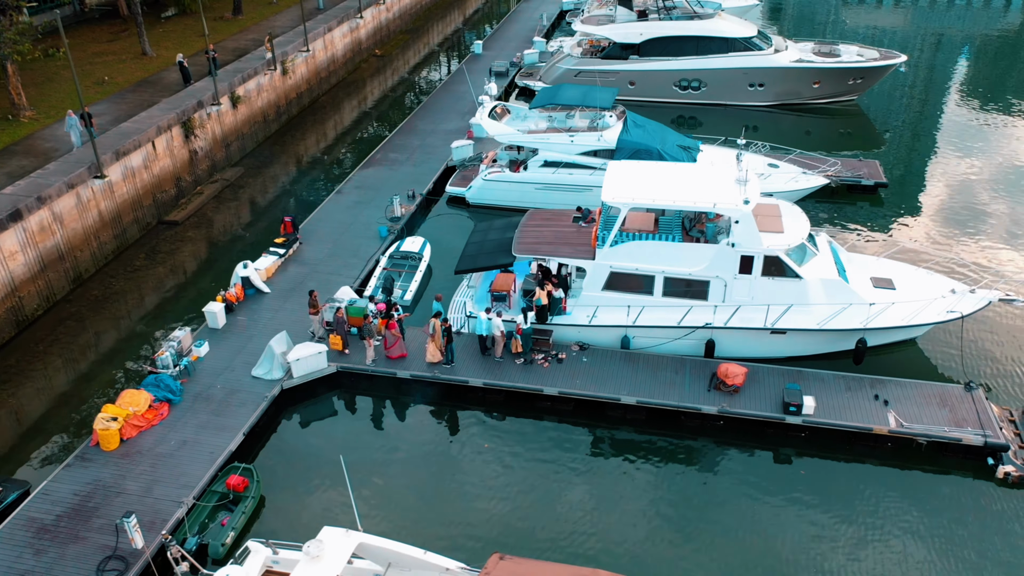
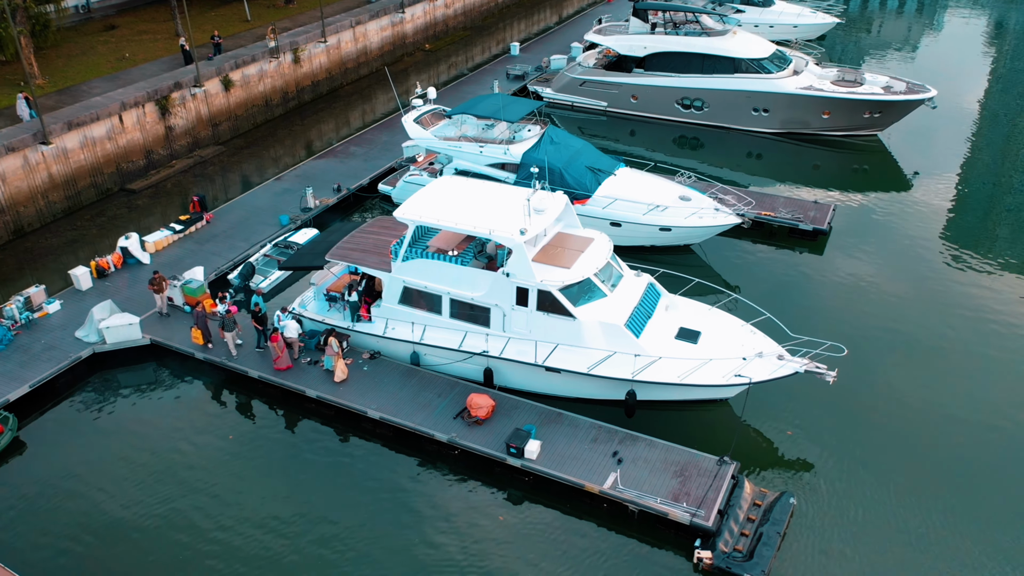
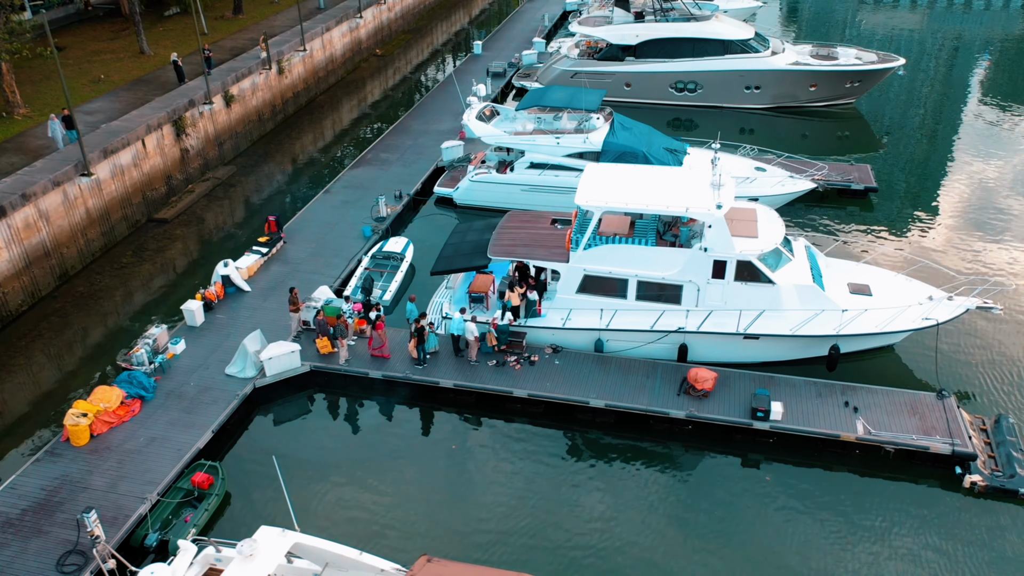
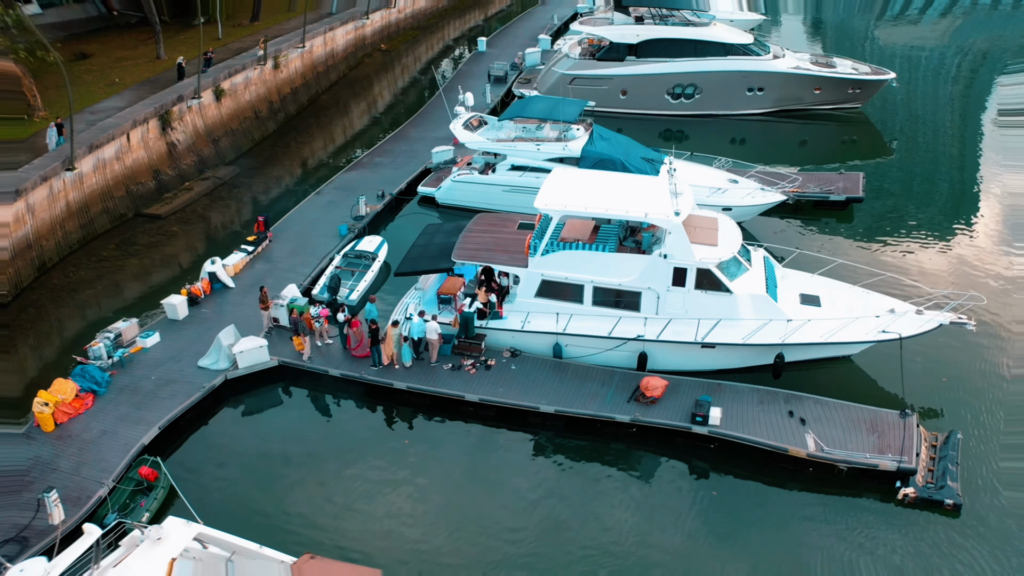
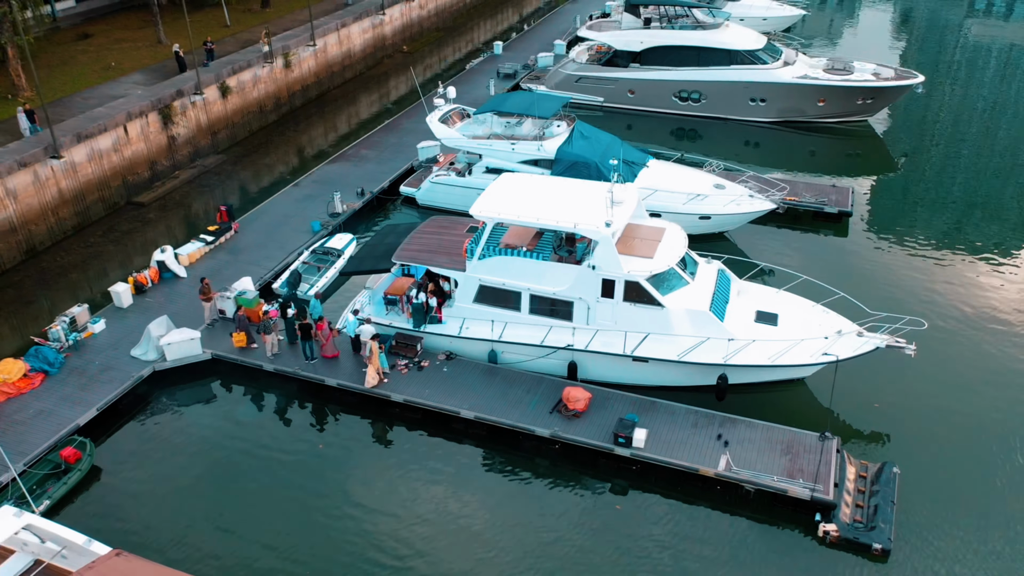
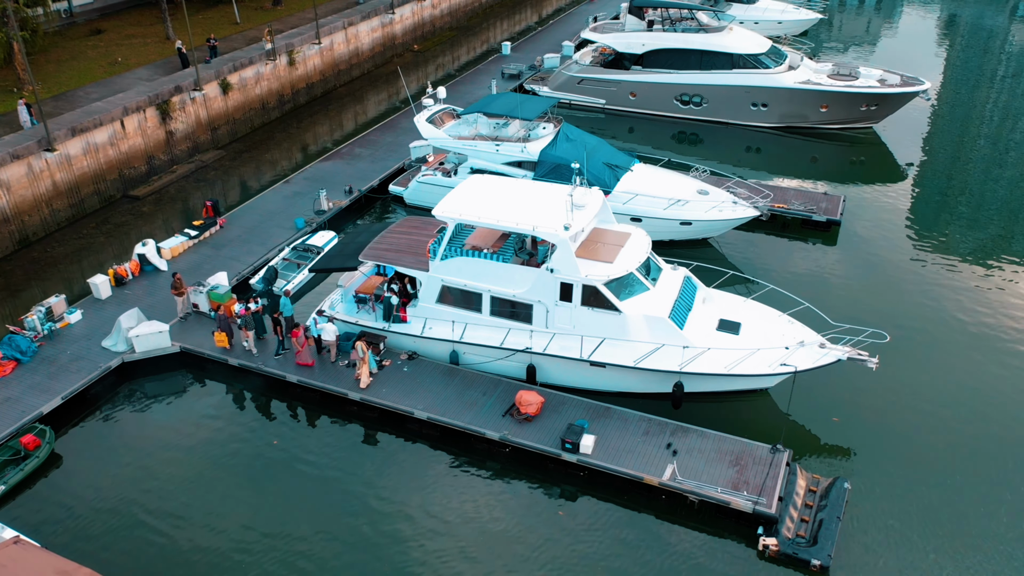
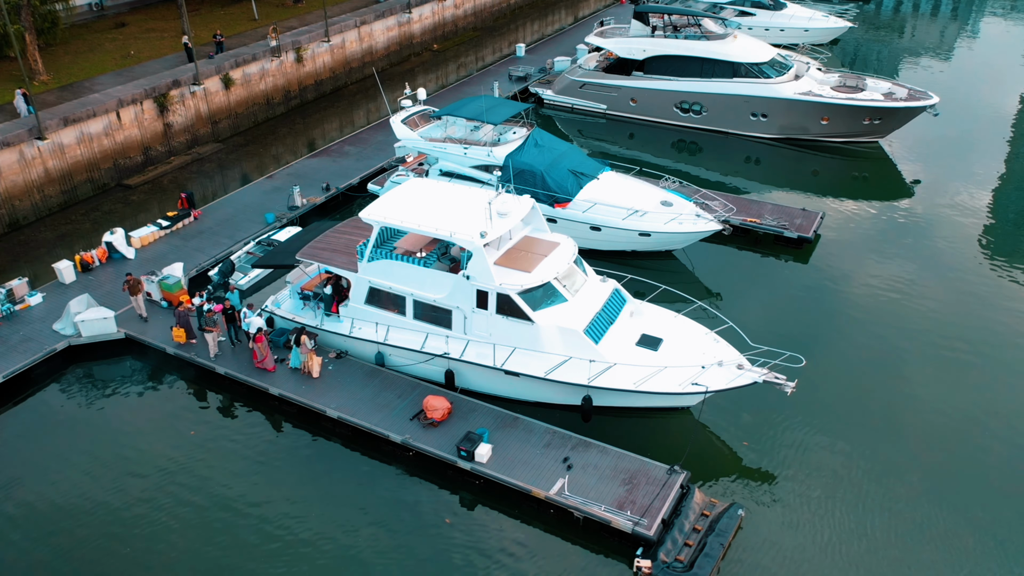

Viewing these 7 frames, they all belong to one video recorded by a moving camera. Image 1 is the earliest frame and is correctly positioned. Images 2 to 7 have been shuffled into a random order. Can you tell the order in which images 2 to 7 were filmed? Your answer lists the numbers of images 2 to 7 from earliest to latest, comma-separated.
3, 4, 5, 6, 2, 7
